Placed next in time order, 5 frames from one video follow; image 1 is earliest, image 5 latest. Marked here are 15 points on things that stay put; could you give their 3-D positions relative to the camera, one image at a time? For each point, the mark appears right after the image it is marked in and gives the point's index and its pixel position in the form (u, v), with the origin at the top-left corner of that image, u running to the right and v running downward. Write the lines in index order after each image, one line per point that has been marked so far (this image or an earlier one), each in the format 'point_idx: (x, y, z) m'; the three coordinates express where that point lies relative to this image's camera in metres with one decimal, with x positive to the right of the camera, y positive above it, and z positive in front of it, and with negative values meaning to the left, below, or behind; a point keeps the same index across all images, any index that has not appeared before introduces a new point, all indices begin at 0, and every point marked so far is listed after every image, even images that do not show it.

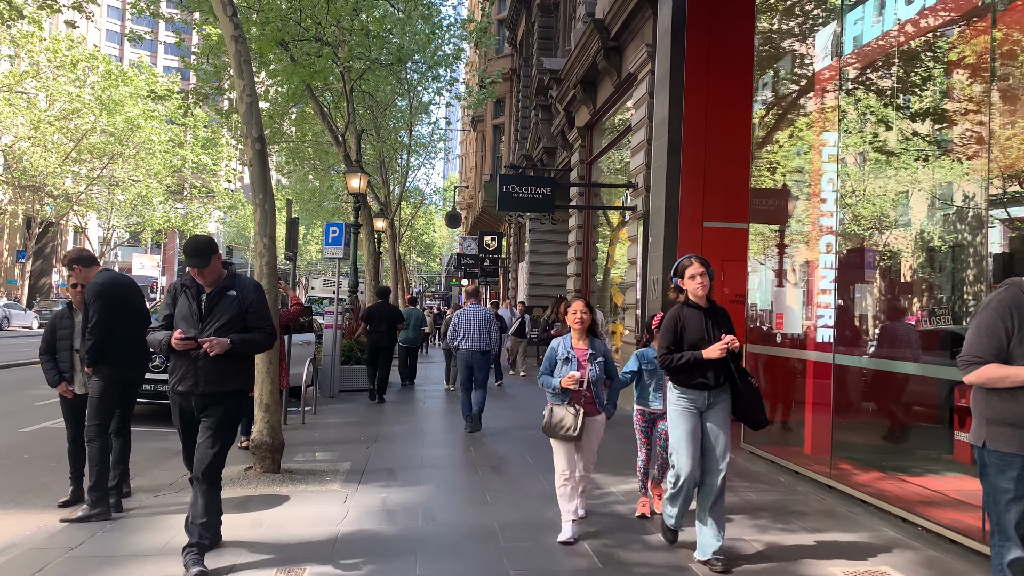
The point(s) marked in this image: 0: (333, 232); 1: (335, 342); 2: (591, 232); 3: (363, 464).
0: (-3.1, +1.0, +13.4) m
1: (-2.9, -0.9, +12.5) m
2: (+1.6, +1.1, +15.9) m
3: (-1.4, -1.6, +7.1) m
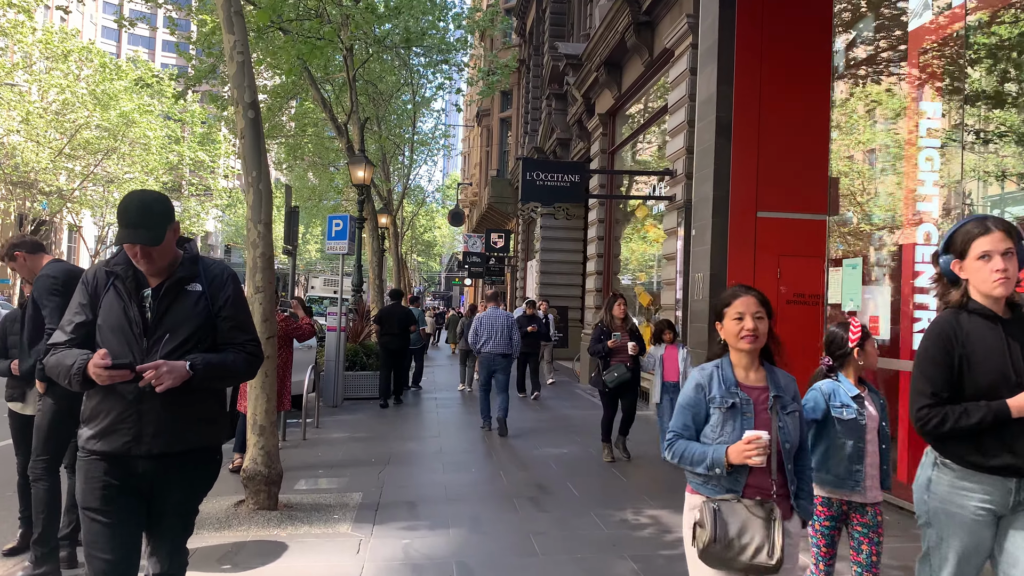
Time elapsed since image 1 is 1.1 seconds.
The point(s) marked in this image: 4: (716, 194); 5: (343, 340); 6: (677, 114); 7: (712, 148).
0: (-2.8, +1.0, +12.3) m
1: (-2.5, -0.8, +11.4) m
2: (+1.9, +1.2, +14.8) m
3: (-1.0, -1.6, +6.0) m
4: (+2.3, +1.1, +8.7) m
5: (-2.6, -0.8, +11.8) m
6: (+2.2, +2.3, +10.2) m
7: (+2.3, +1.6, +8.8) m
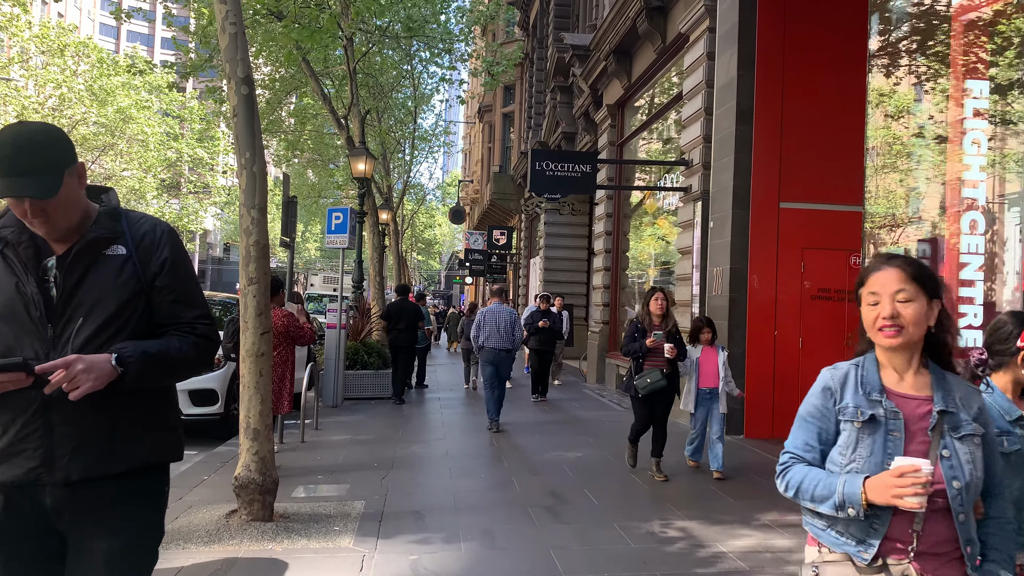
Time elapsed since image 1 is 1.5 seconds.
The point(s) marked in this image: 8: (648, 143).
0: (-2.7, +1.1, +11.9) m
1: (-2.4, -0.8, +11.0) m
2: (+2.0, +1.2, +14.4) m
3: (-0.9, -1.5, +5.5) m
4: (+2.4, +1.1, +8.3) m
5: (-2.5, -0.7, +11.3) m
6: (+2.3, +2.3, +9.8) m
7: (+2.4, +1.7, +8.4) m
8: (+2.2, +2.4, +12.7) m
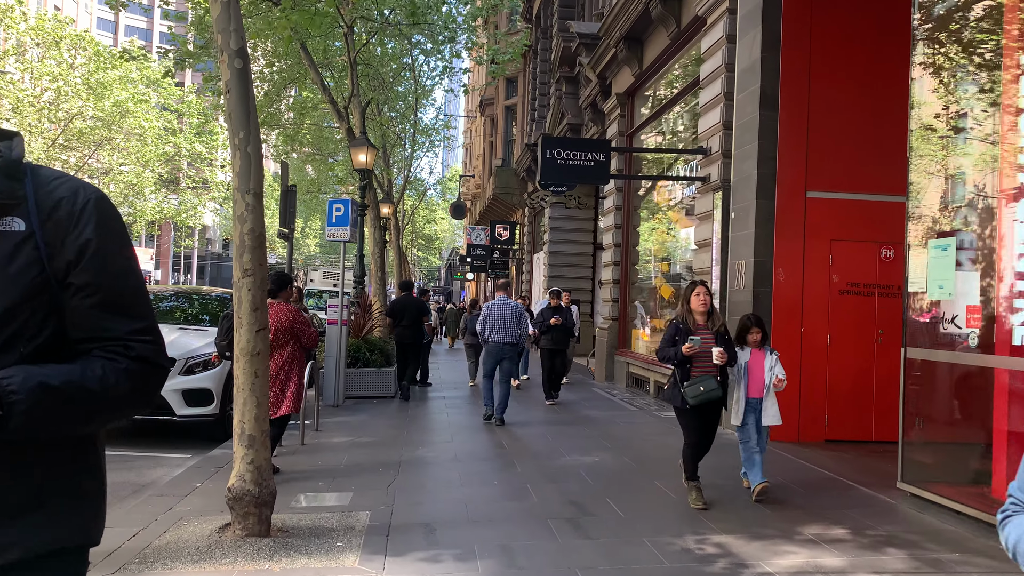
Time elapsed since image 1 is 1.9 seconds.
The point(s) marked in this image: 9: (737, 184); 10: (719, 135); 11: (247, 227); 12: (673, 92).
0: (-2.5, +1.1, +11.4) m
1: (-2.3, -0.7, +10.5) m
2: (+2.2, +1.3, +13.9) m
3: (-0.8, -1.5, +5.1) m
4: (+2.5, +1.2, +7.9) m
5: (-2.3, -0.7, +10.9) m
6: (+2.4, +2.4, +9.3) m
7: (+2.5, +1.7, +8.0) m
8: (+2.3, +2.5, +12.3) m
9: (+2.4, +1.1, +8.3) m
10: (+2.4, +1.8, +9.0) m
11: (-1.5, +0.4, +4.5) m
12: (+2.4, +2.9, +11.6) m
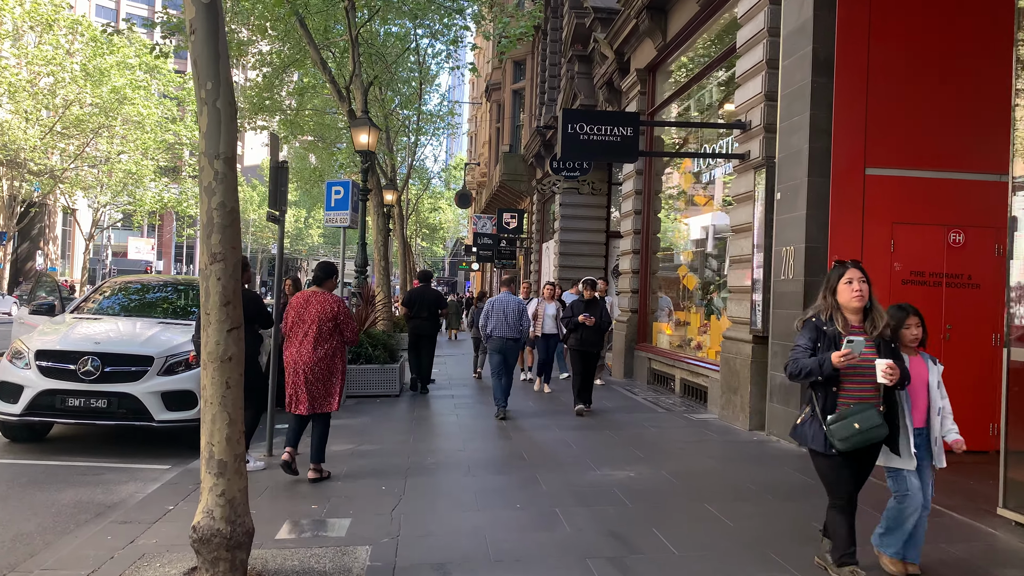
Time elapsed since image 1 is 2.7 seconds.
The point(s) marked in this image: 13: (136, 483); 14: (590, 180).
0: (-2.4, +1.3, +10.5) m
1: (-2.1, -0.6, +9.6) m
2: (+2.4, +1.5, +13.0) m
3: (-0.7, -1.4, +4.2) m
4: (+2.7, +1.3, +6.9) m
5: (-2.1, -0.5, +10.0) m
6: (+2.6, +2.5, +8.4) m
7: (+2.7, +1.8, +7.0) m
8: (+2.5, +2.6, +11.3) m
9: (+2.6, +1.2, +7.4) m
10: (+2.6, +1.9, +8.0) m
11: (-1.4, +0.4, +3.6) m
12: (+2.6, +3.0, +10.6) m
13: (-3.0, -1.5, +6.2) m
14: (+1.9, +2.7, +19.6) m
